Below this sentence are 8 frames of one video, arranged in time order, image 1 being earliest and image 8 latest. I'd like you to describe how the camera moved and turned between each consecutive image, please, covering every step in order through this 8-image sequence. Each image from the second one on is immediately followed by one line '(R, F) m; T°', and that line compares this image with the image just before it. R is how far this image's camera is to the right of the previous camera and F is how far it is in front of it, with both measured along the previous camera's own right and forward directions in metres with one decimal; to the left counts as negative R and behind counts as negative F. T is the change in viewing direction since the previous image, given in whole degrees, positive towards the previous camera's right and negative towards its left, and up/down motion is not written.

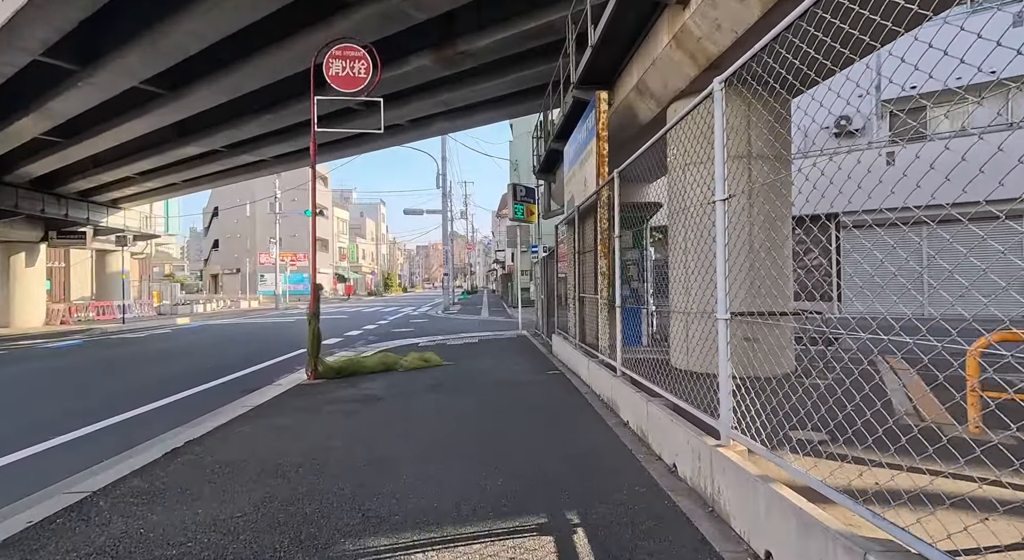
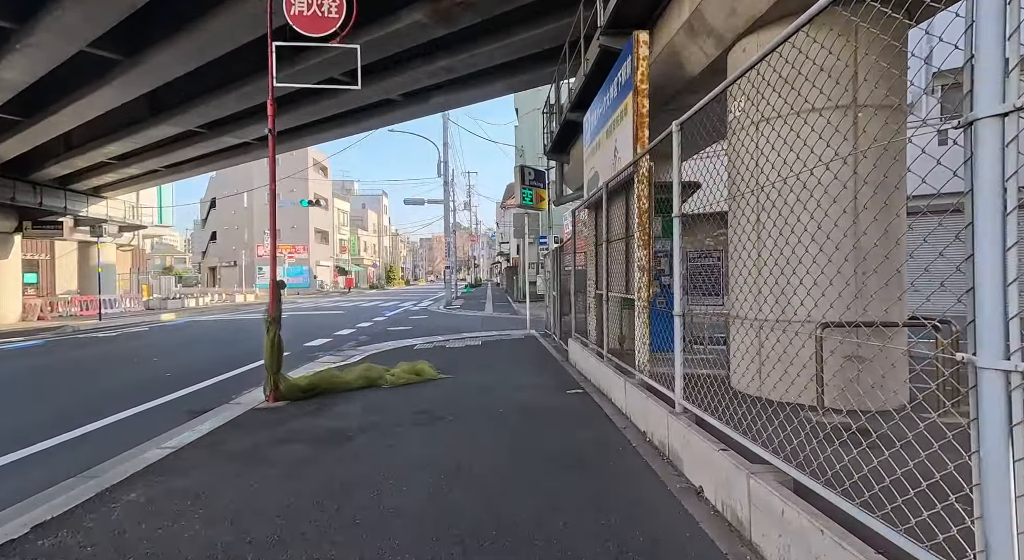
(-0.1, +1.5) m; 0°
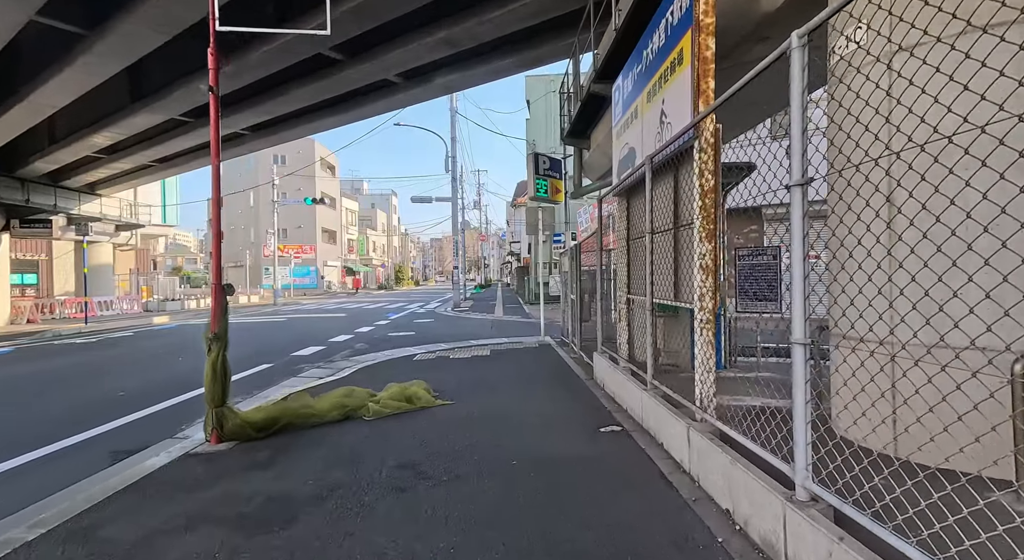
(0.0, +1.4) m; -1°
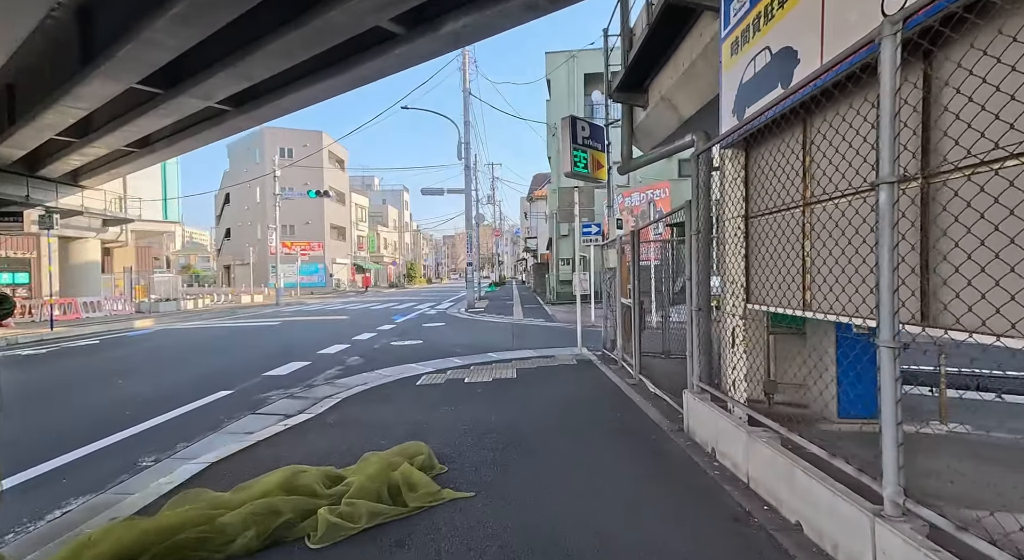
(-0.3, +2.4) m; -1°
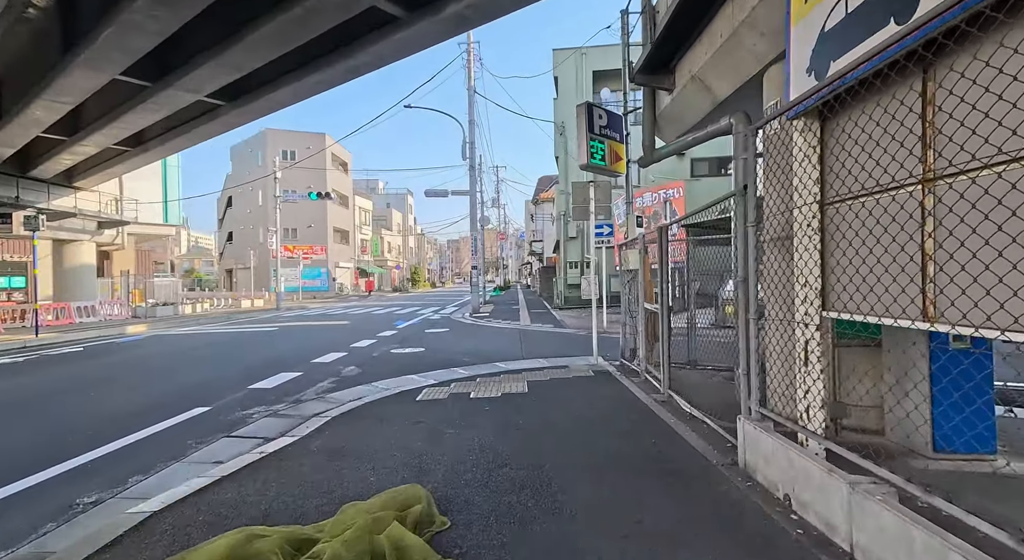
(-0.1, +0.8) m; 0°
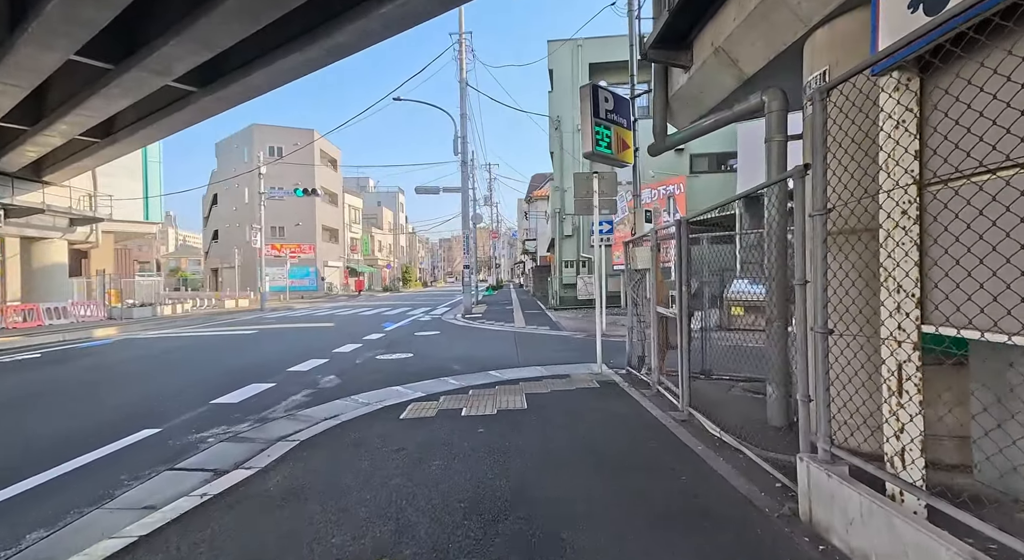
(-0.1, +0.9) m; +1°
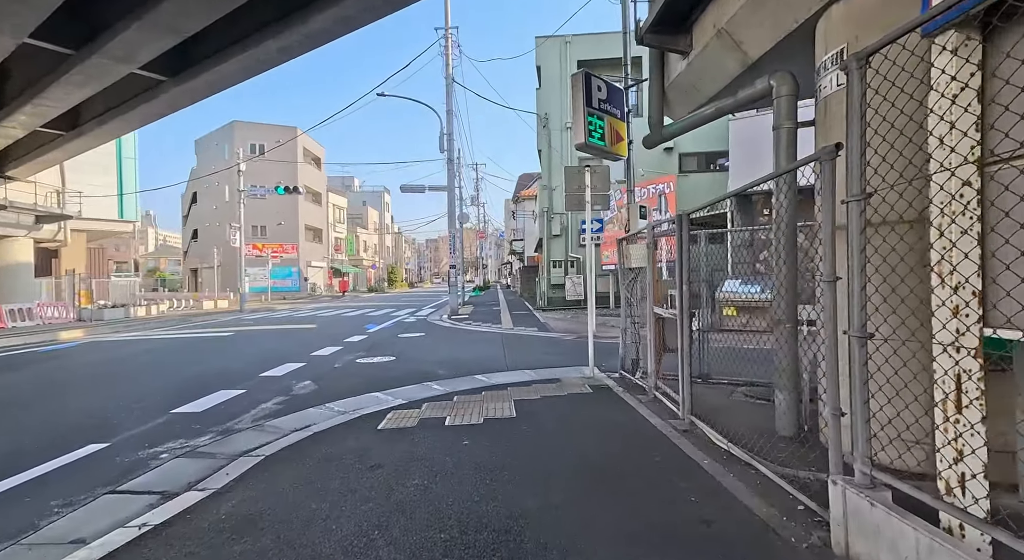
(0.0, +0.5) m; +1°
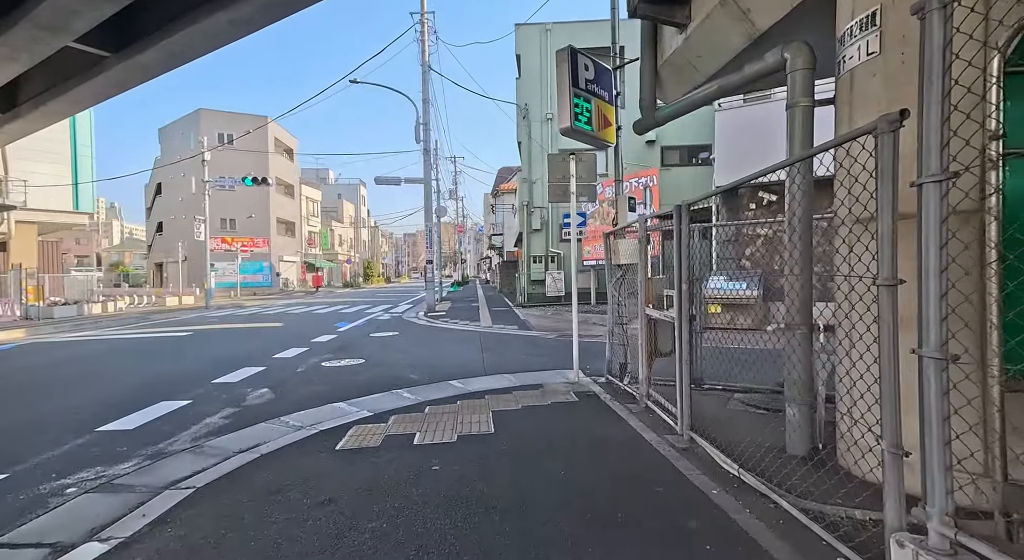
(0.0, +0.7) m; +2°
